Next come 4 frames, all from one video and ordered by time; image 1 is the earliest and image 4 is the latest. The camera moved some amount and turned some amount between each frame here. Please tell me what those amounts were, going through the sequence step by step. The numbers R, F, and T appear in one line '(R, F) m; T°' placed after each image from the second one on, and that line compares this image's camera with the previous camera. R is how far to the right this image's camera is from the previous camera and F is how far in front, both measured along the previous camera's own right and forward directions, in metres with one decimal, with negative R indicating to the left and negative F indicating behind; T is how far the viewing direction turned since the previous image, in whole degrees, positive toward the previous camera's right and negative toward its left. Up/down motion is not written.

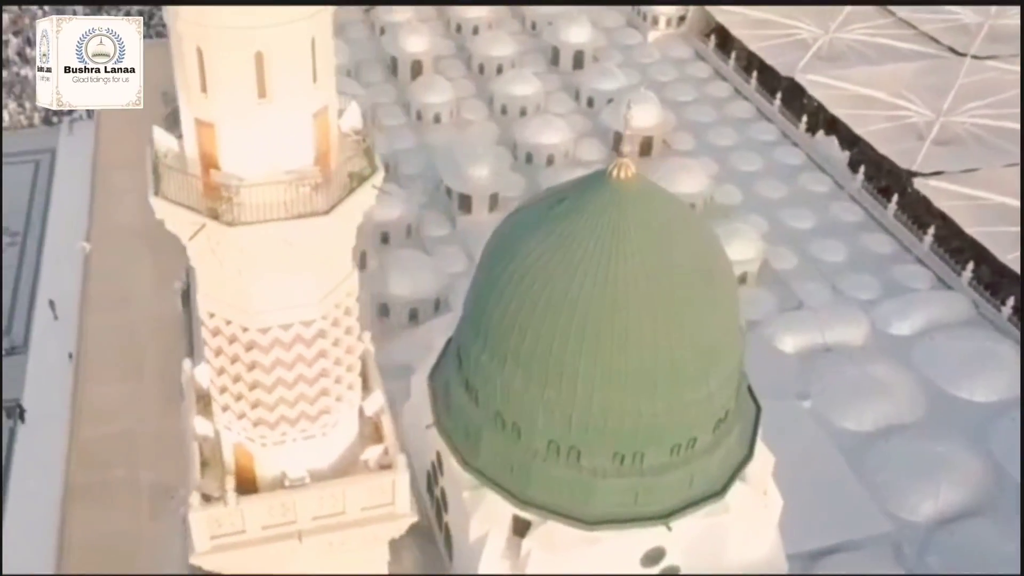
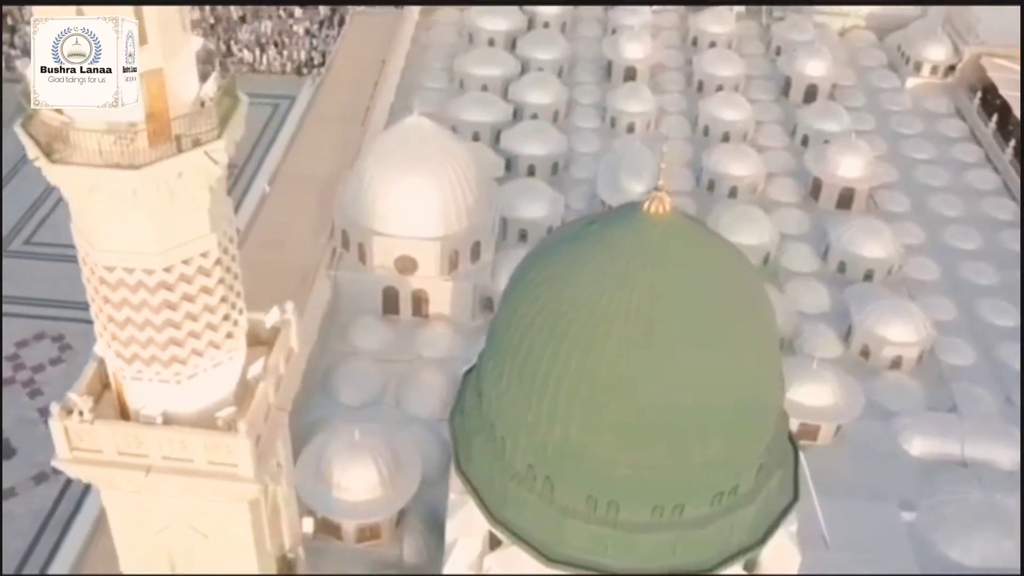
(+1.8, +0.4) m; -17°
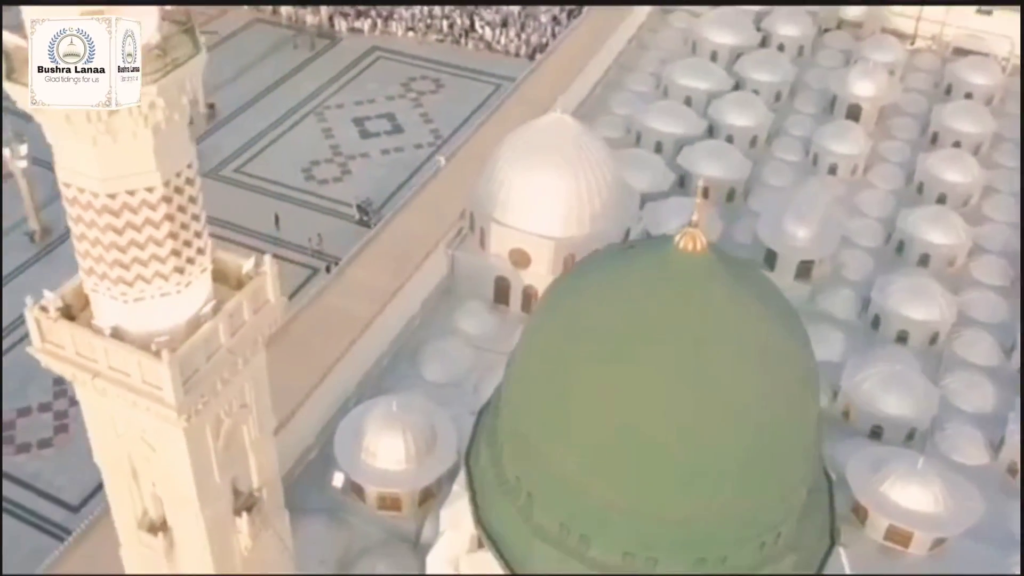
(+1.6, +0.4) m; -16°
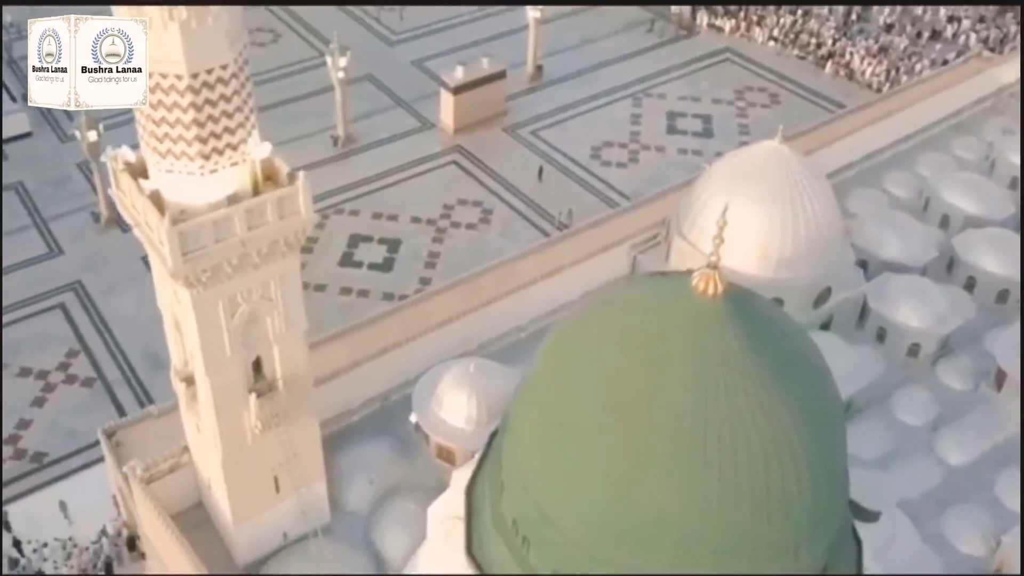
(+2.3, +0.6) m; -24°
